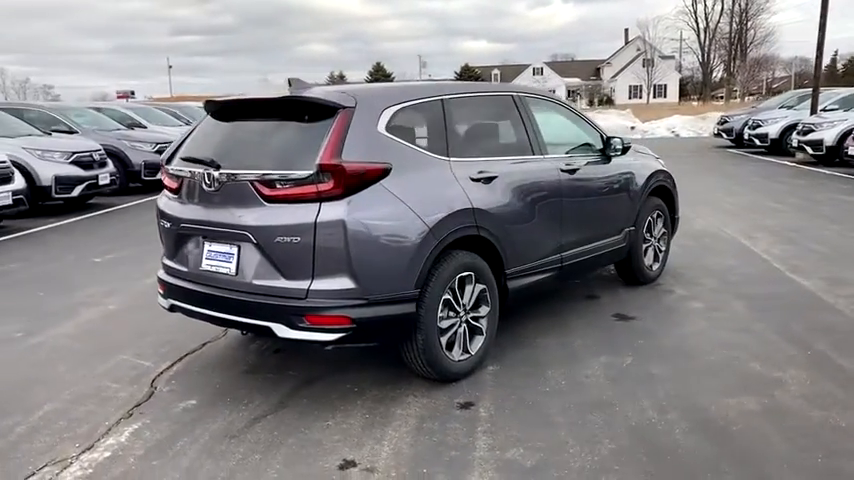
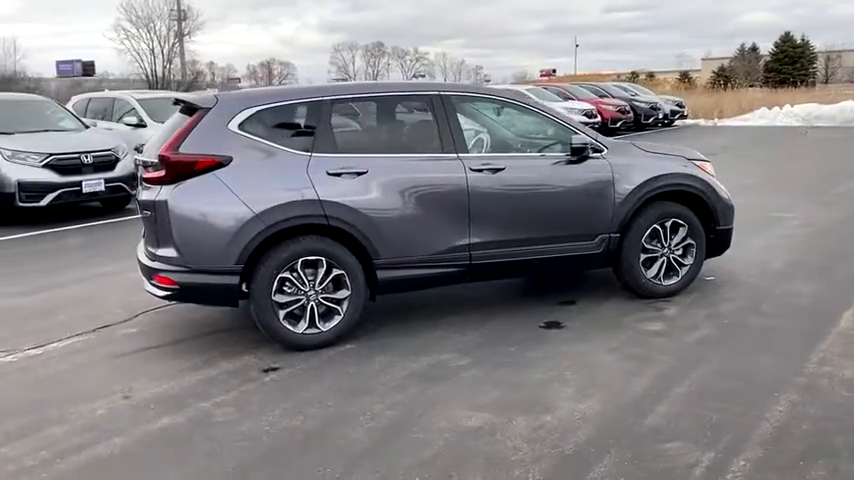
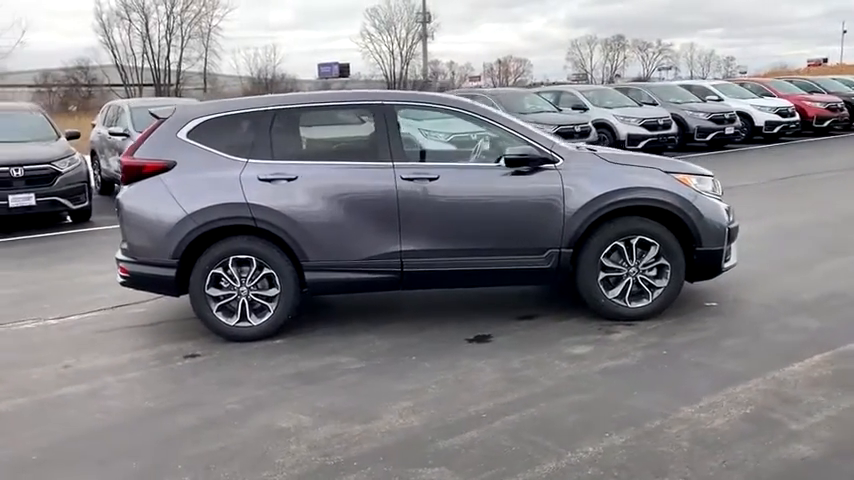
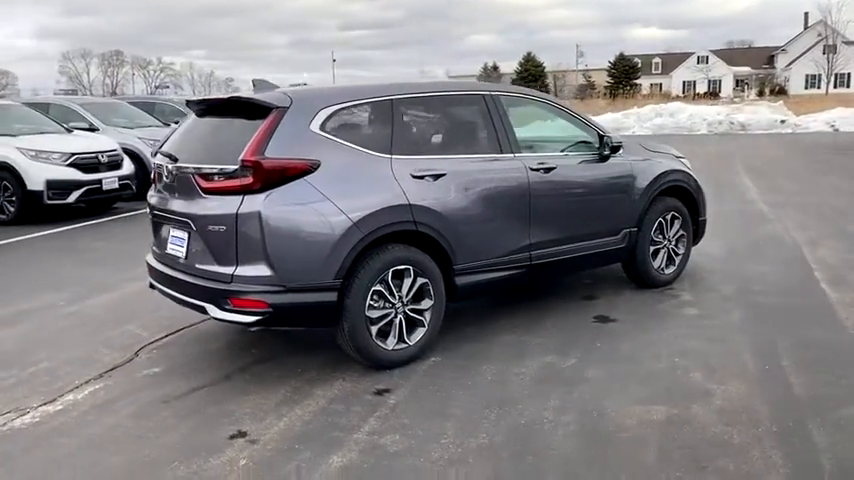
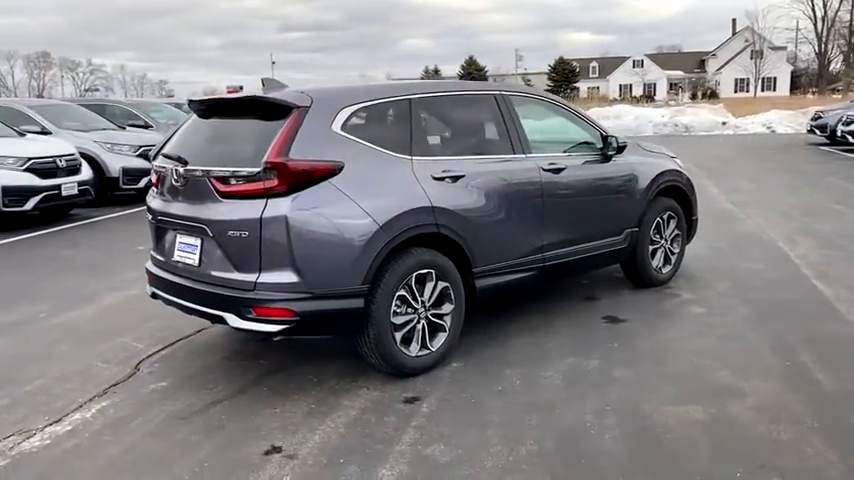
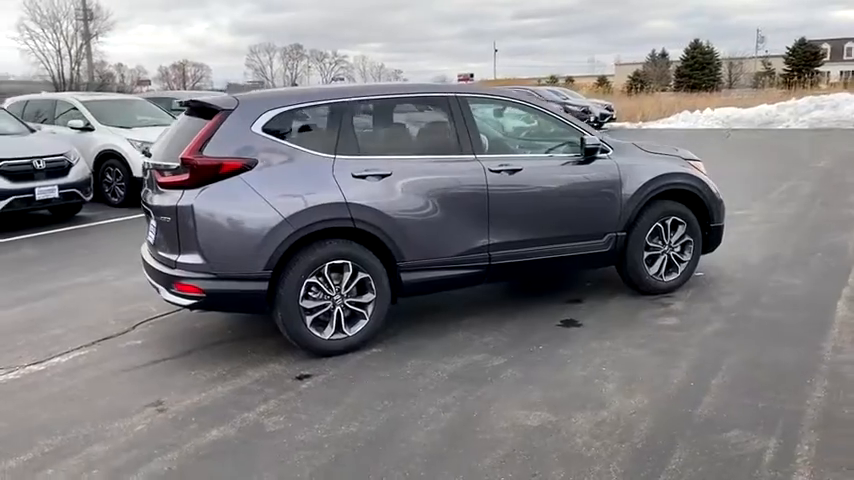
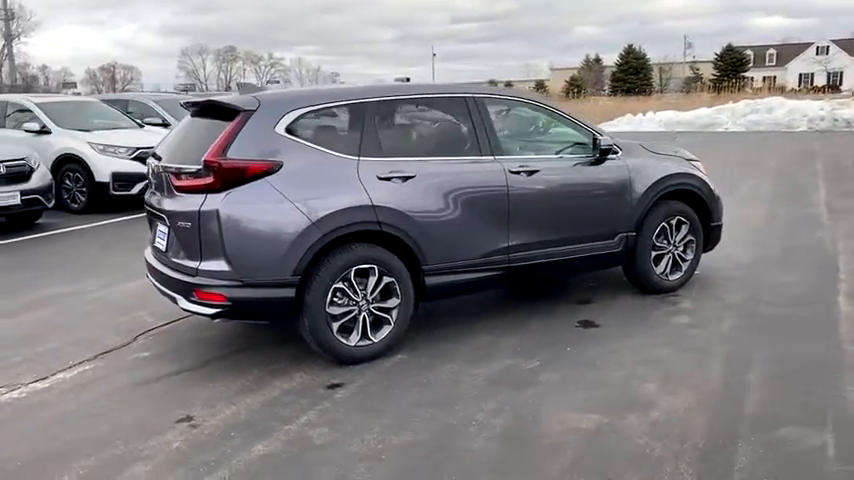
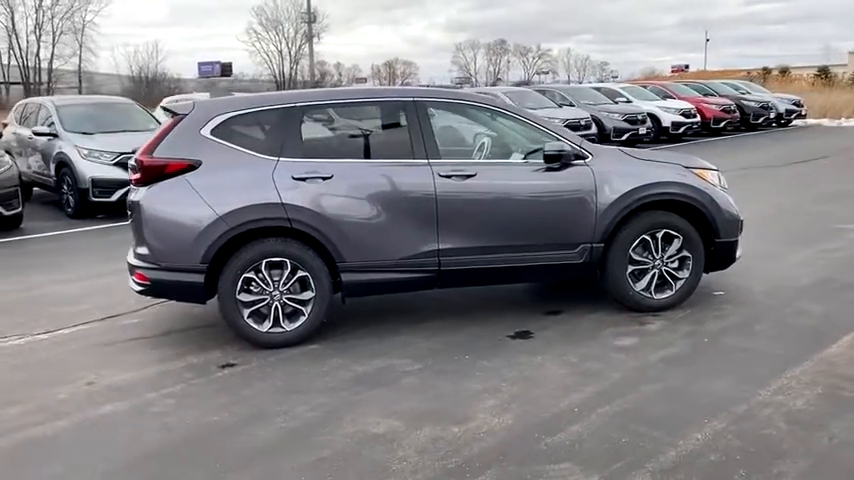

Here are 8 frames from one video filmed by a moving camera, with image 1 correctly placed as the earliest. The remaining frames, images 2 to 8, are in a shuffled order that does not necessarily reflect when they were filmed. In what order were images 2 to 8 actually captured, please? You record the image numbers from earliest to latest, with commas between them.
5, 4, 7, 6, 2, 8, 3
